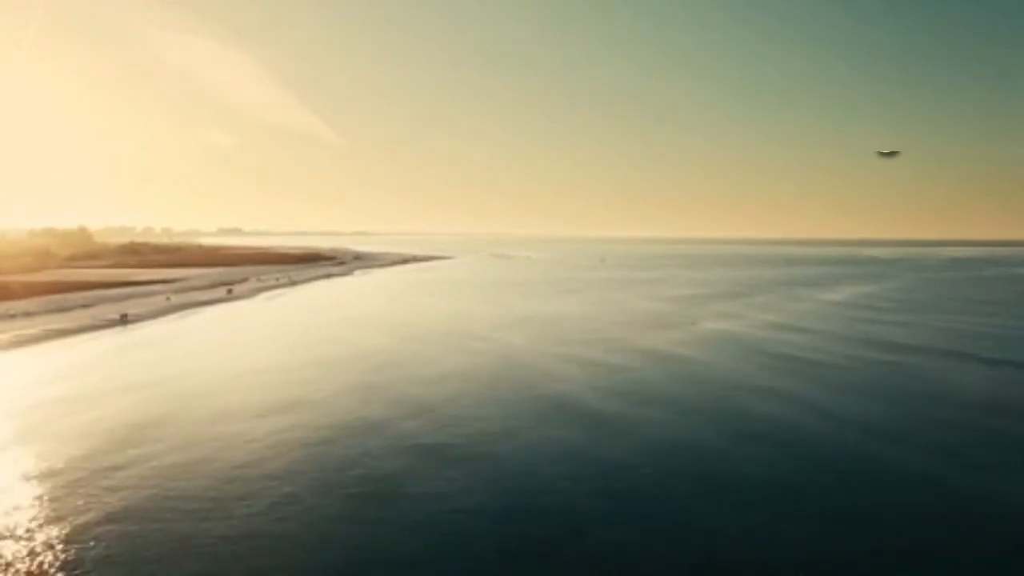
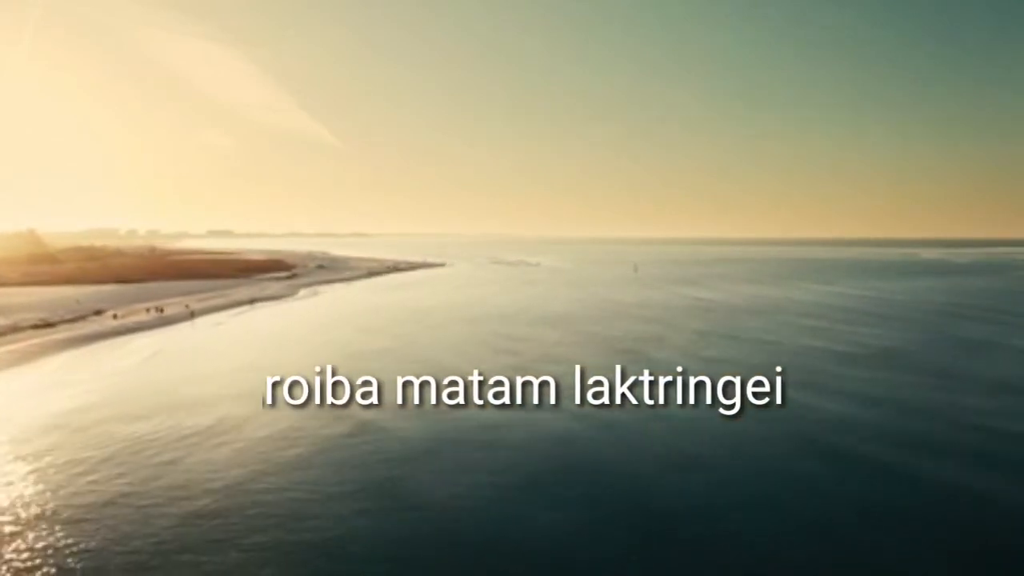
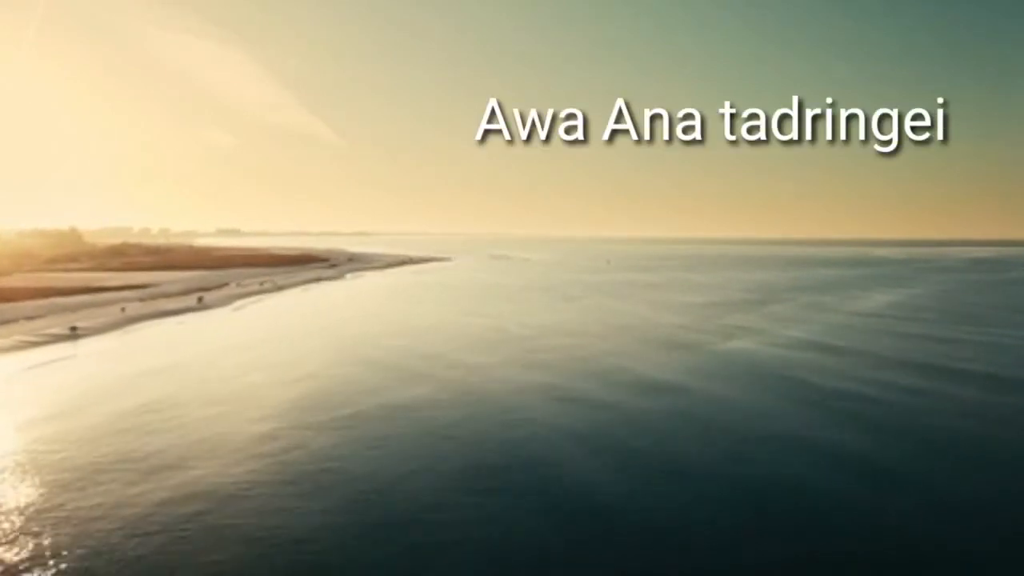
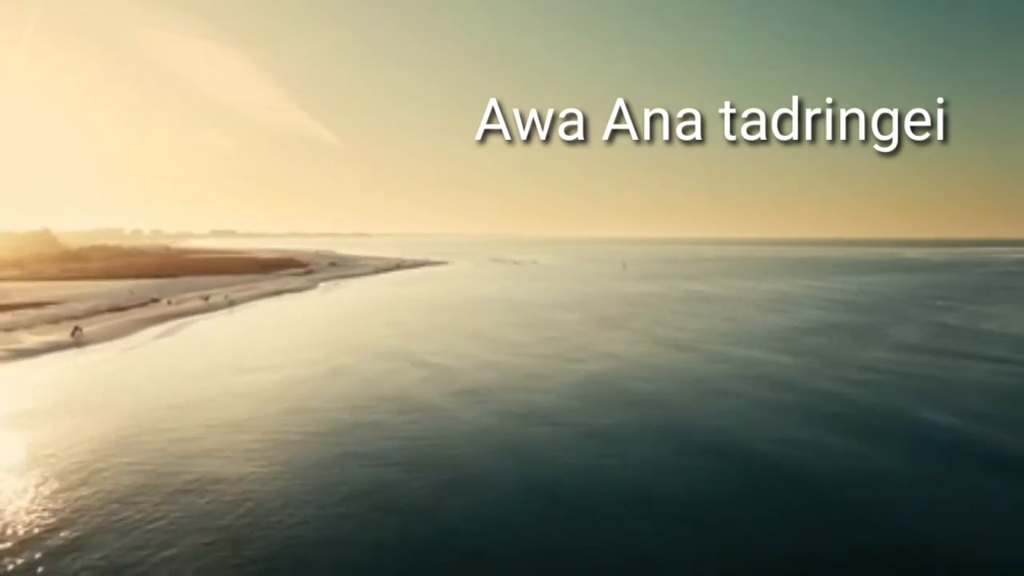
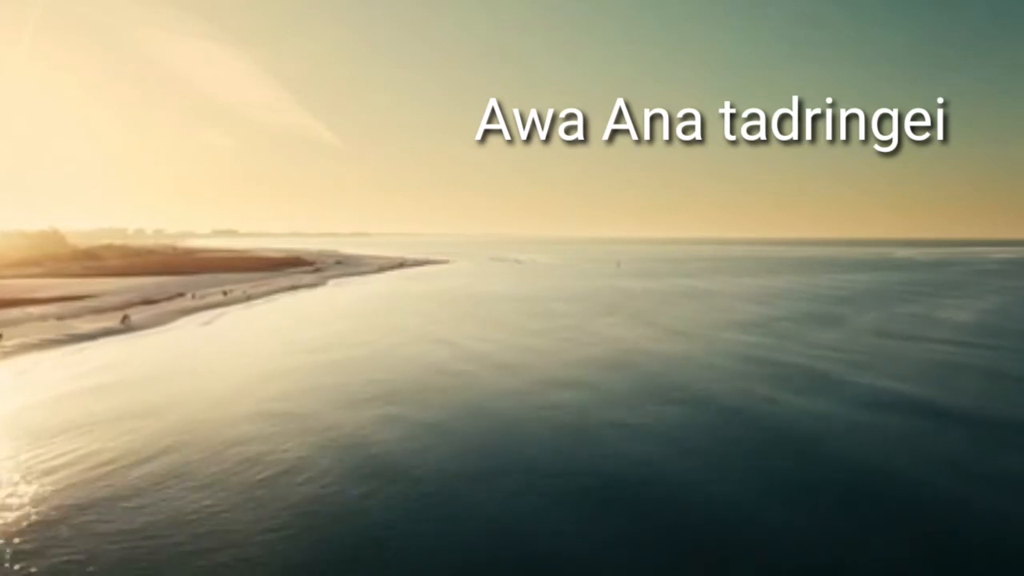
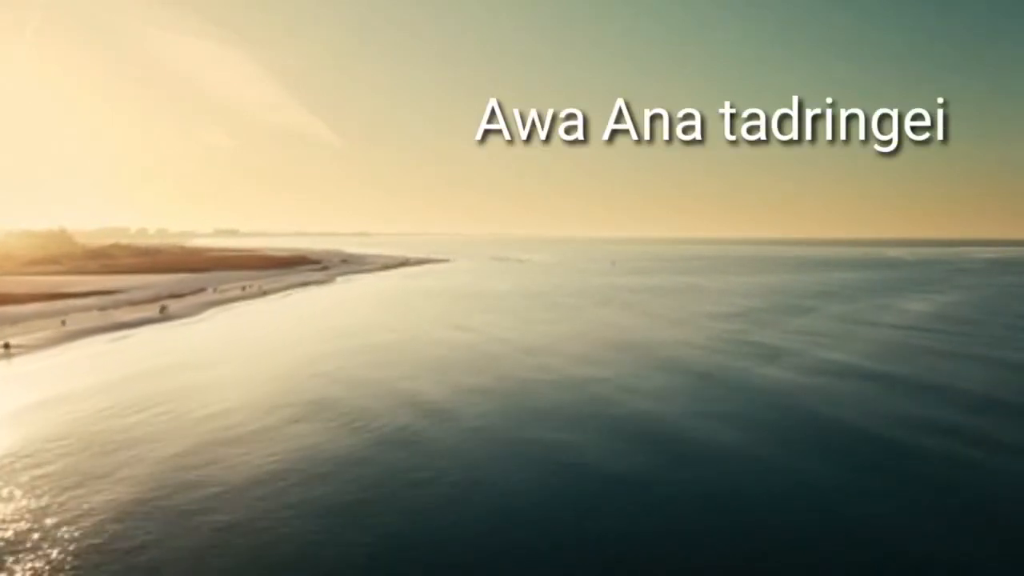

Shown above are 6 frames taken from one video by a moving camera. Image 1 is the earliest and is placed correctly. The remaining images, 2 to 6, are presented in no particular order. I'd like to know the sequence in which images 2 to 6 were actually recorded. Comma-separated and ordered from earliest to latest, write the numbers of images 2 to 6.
3, 6, 5, 4, 2
